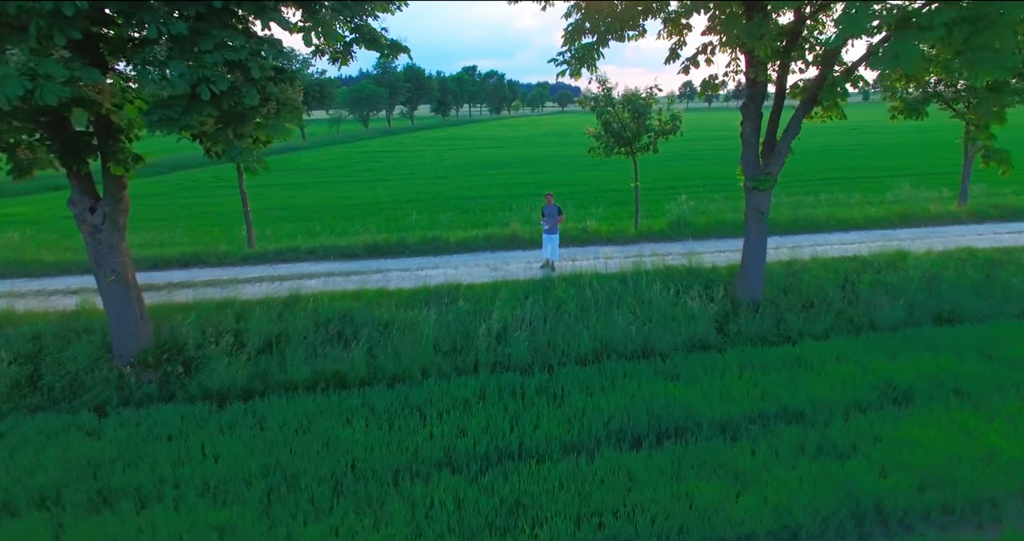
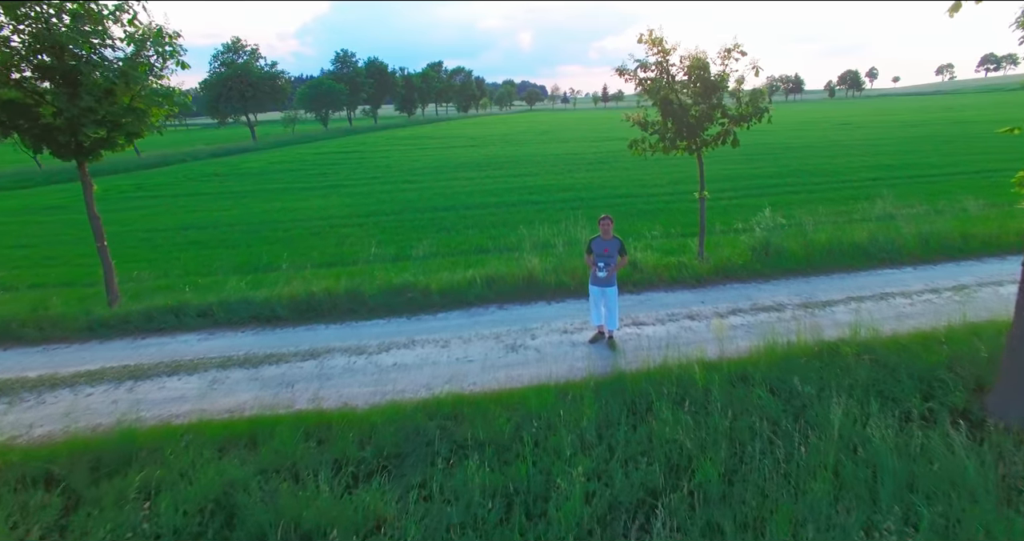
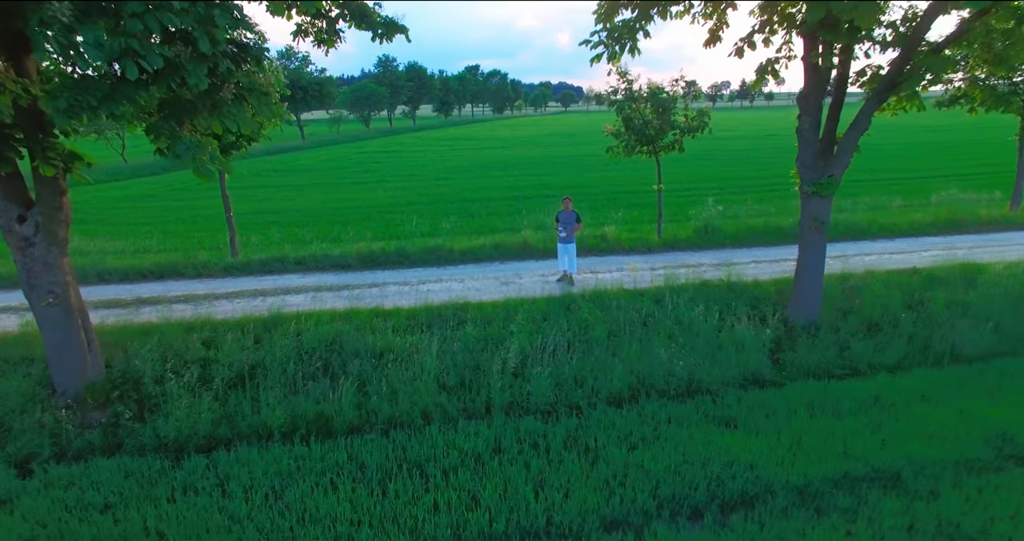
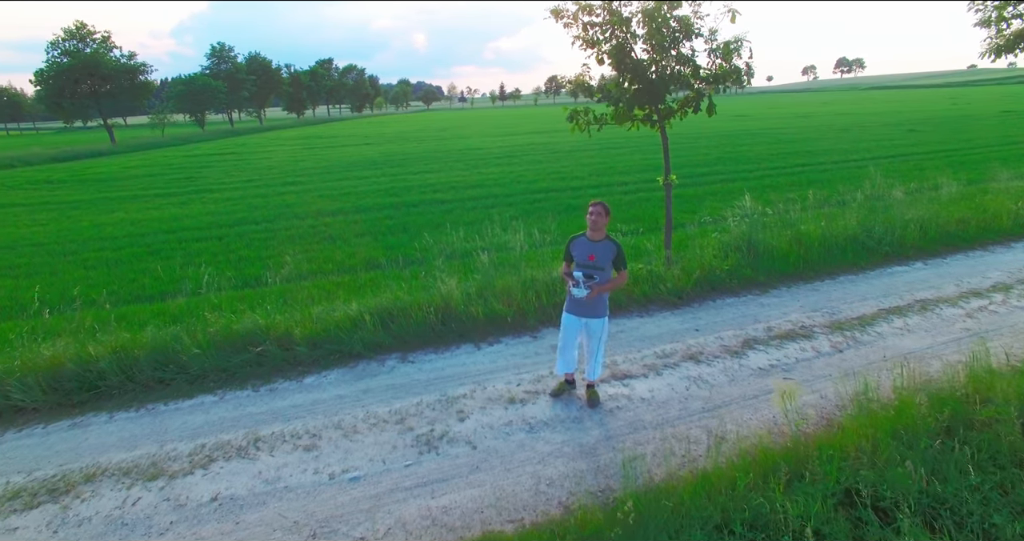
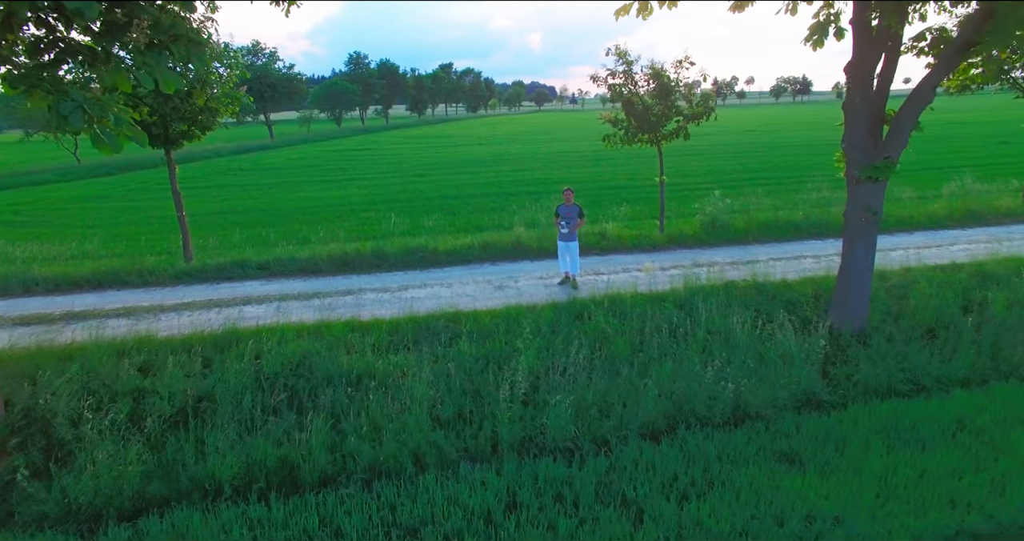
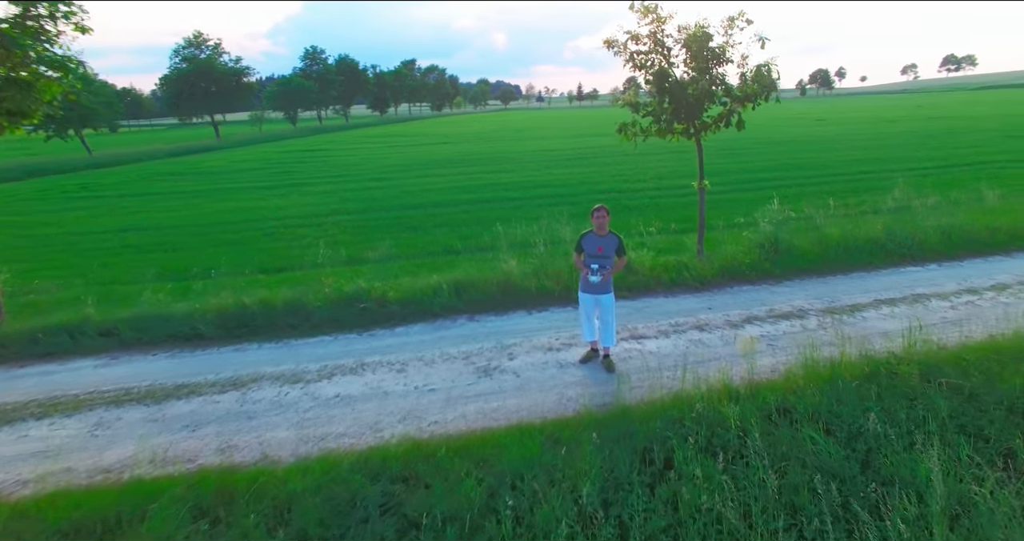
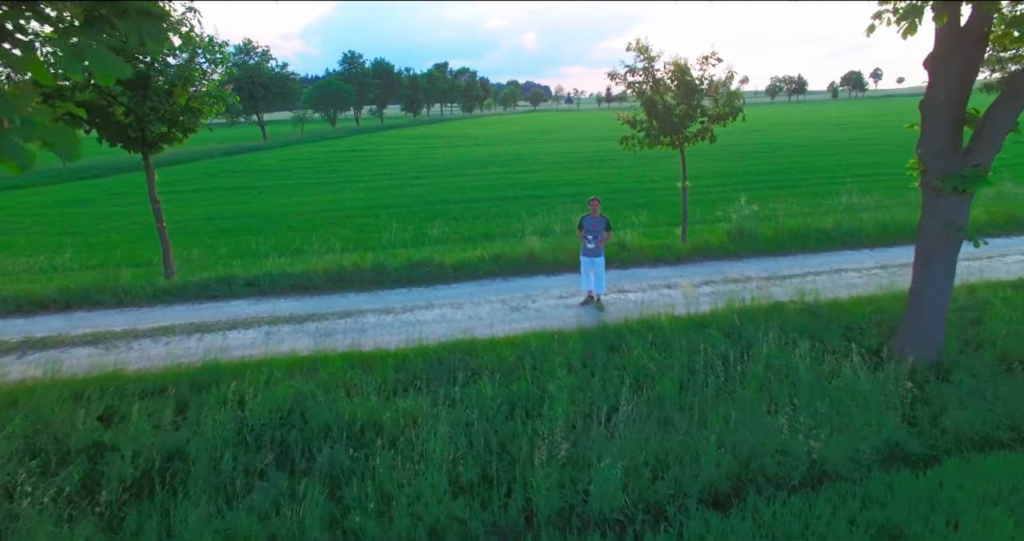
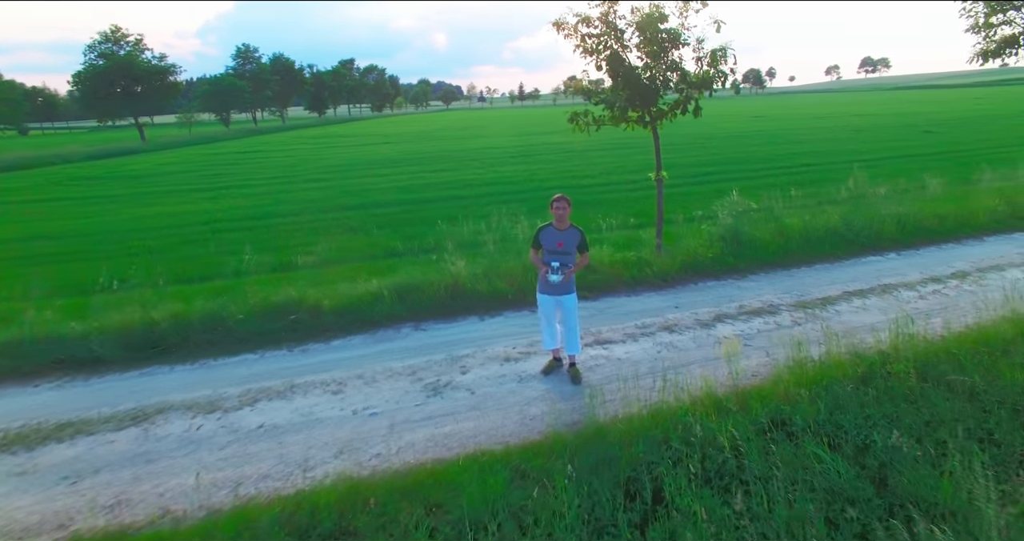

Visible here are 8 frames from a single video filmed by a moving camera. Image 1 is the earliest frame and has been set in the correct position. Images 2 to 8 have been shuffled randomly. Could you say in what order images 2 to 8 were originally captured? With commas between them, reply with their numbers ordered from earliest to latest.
3, 5, 7, 2, 6, 8, 4
